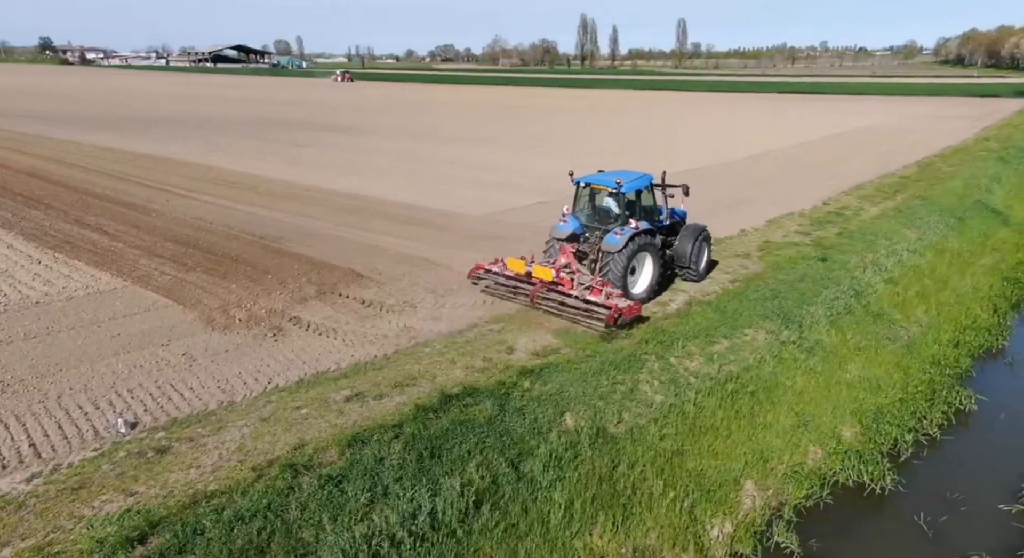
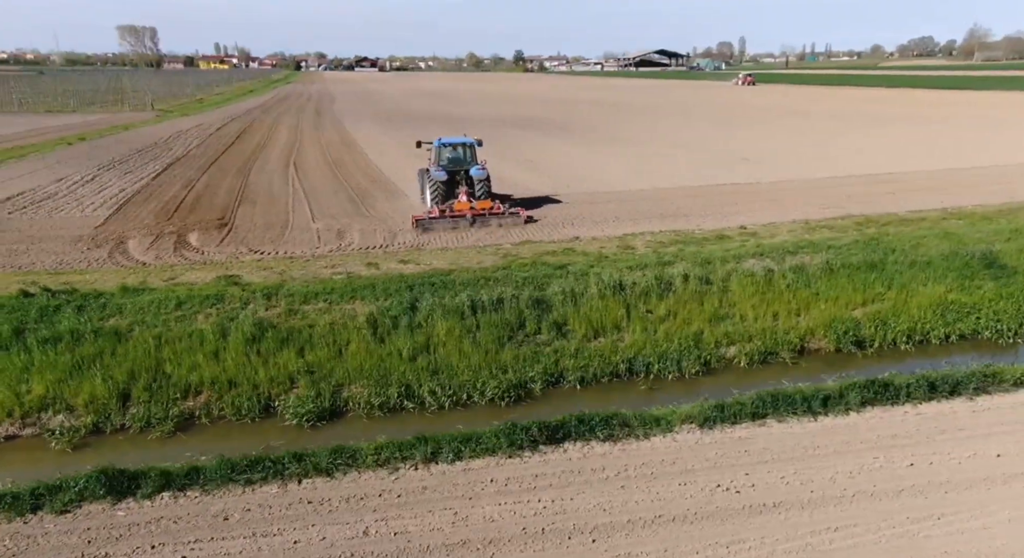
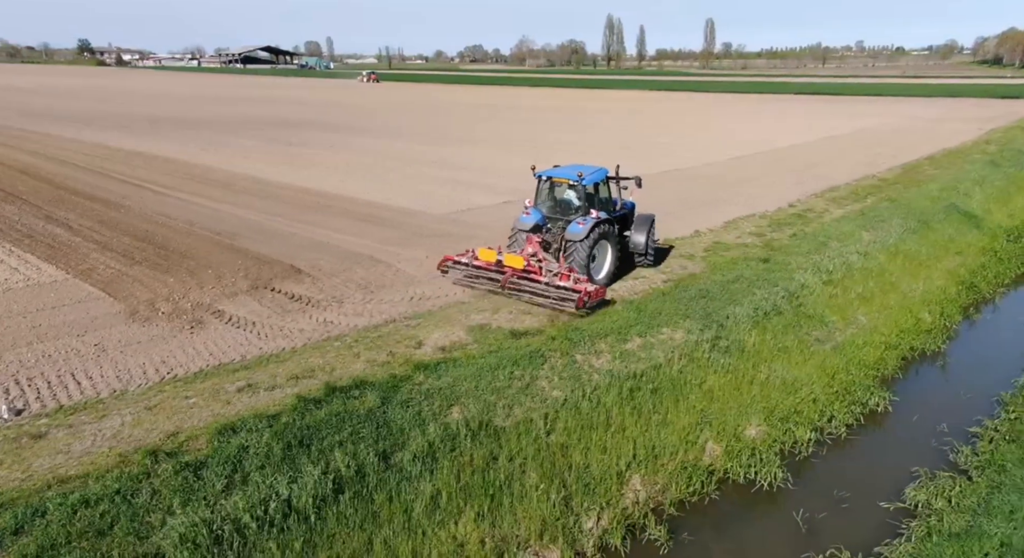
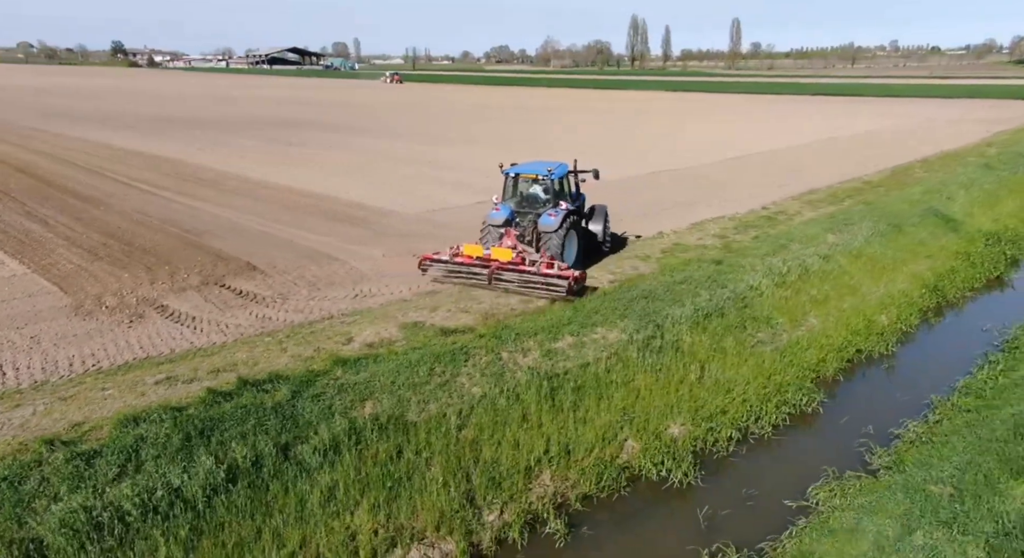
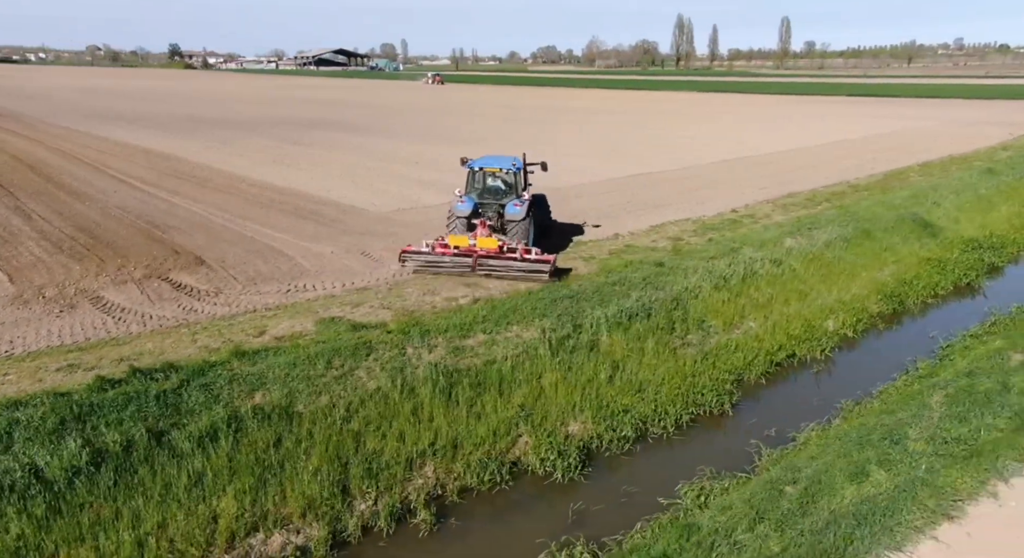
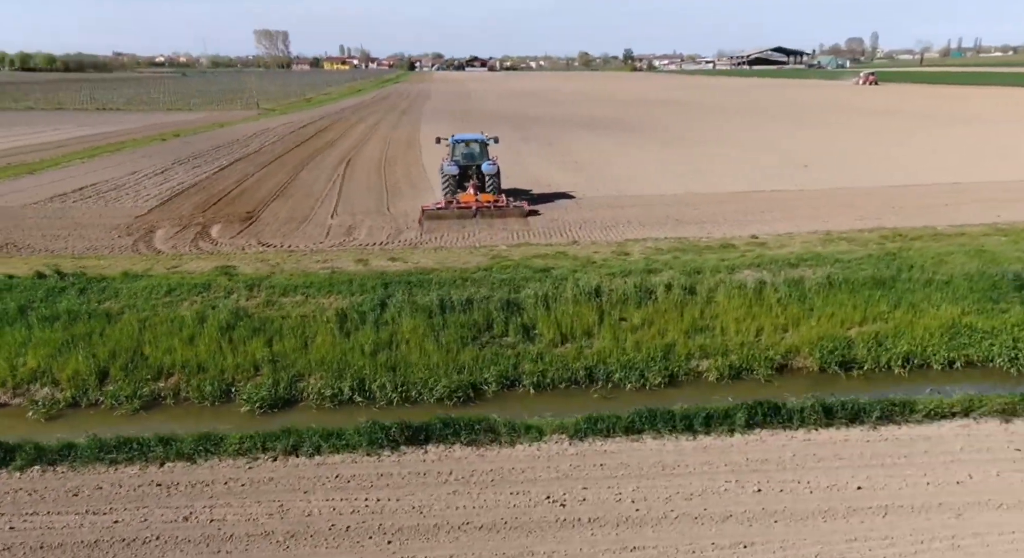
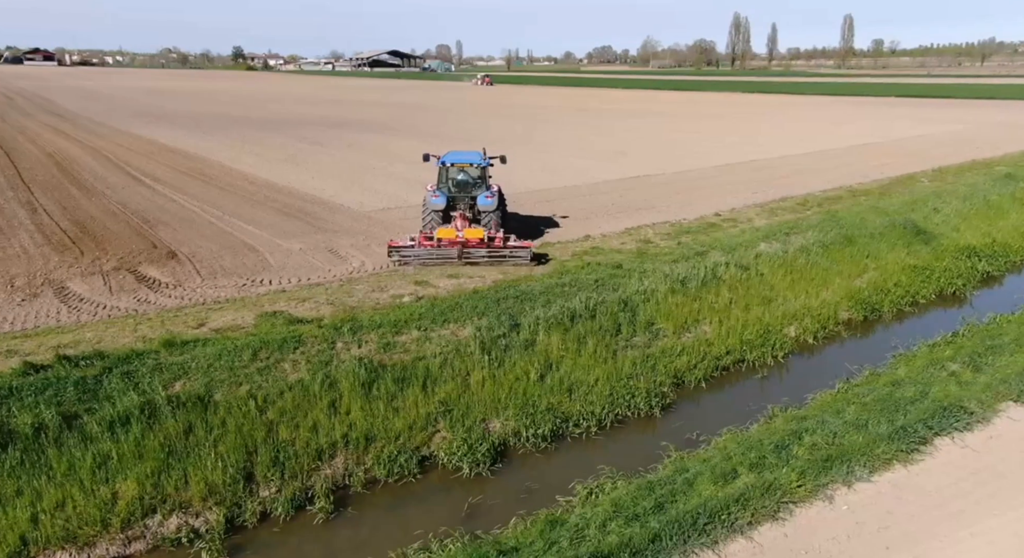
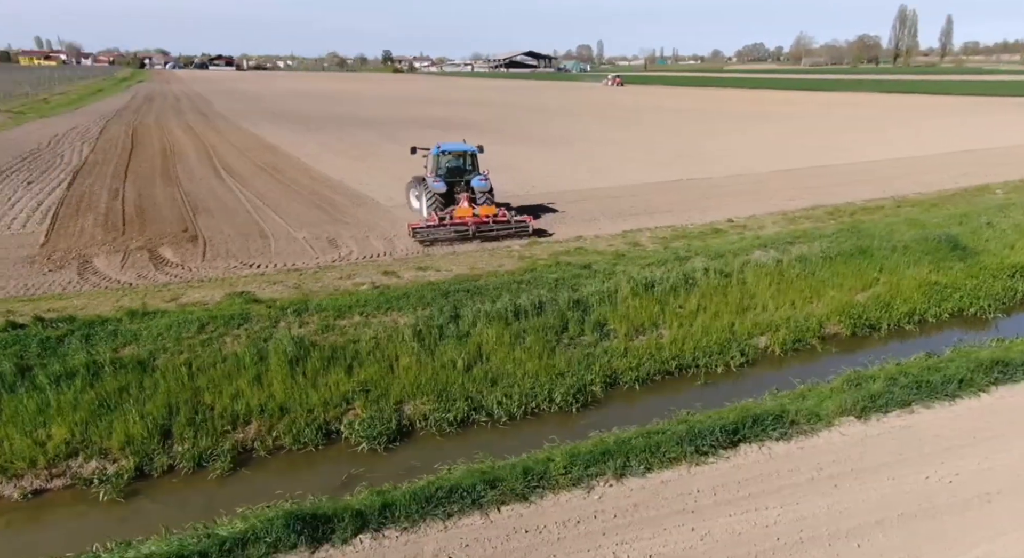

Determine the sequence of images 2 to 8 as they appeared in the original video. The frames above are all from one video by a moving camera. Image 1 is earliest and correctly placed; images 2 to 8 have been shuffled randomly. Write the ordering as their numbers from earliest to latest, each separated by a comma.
3, 4, 5, 7, 8, 2, 6
